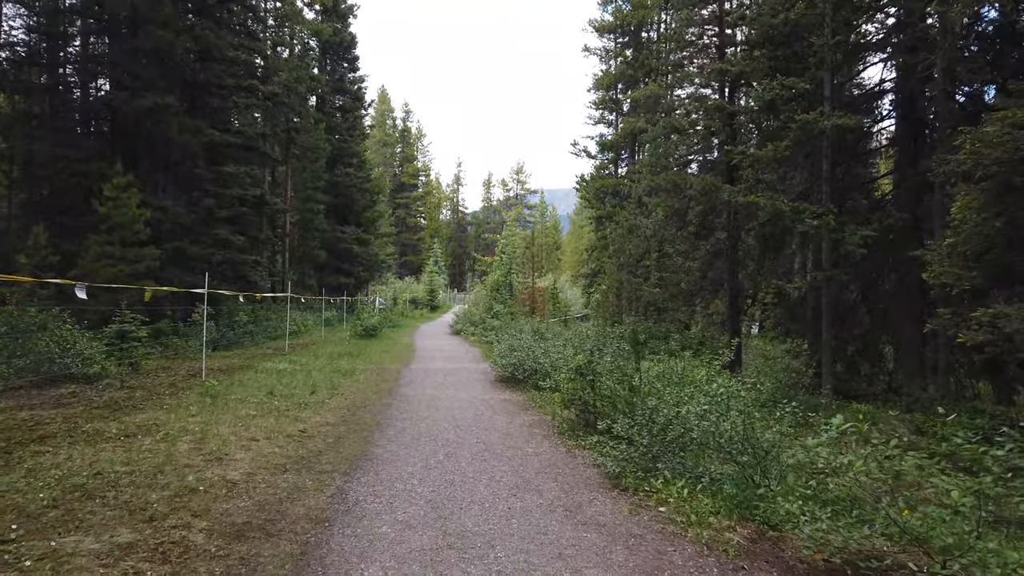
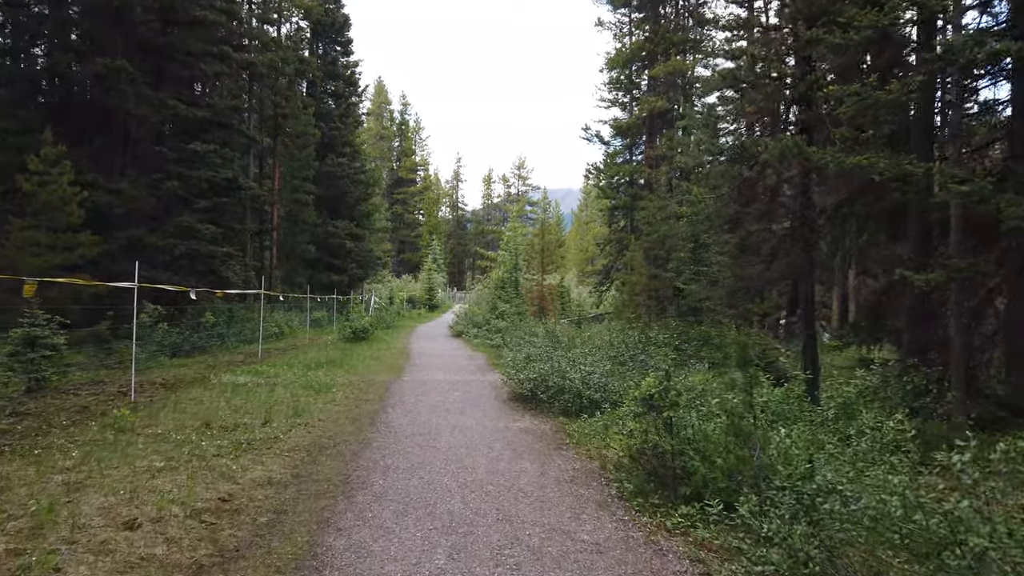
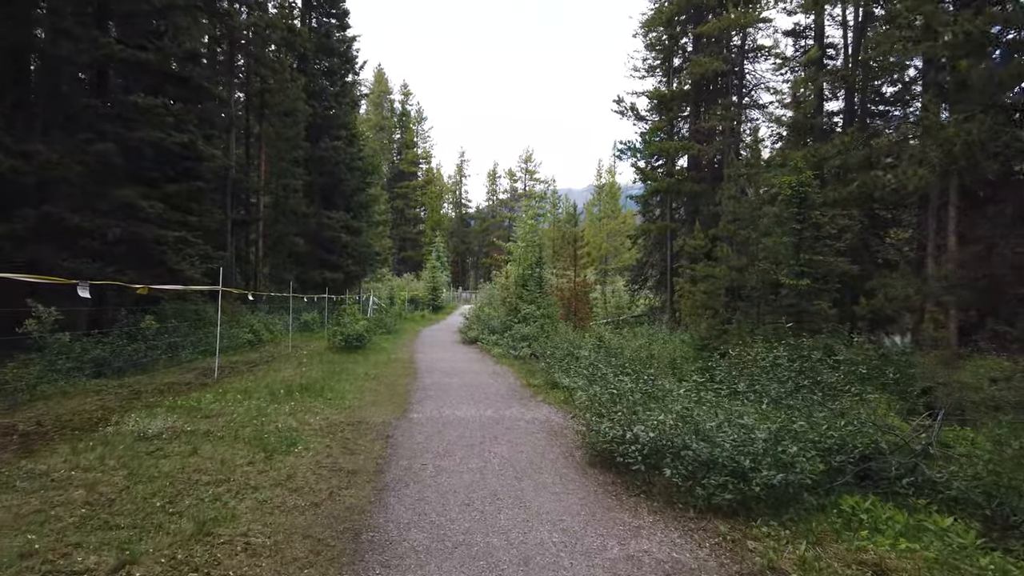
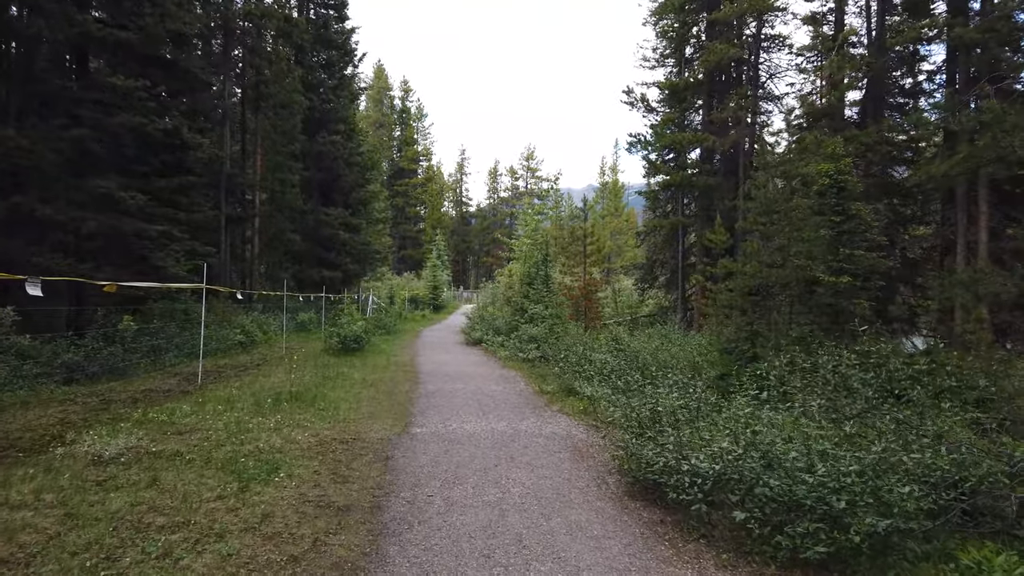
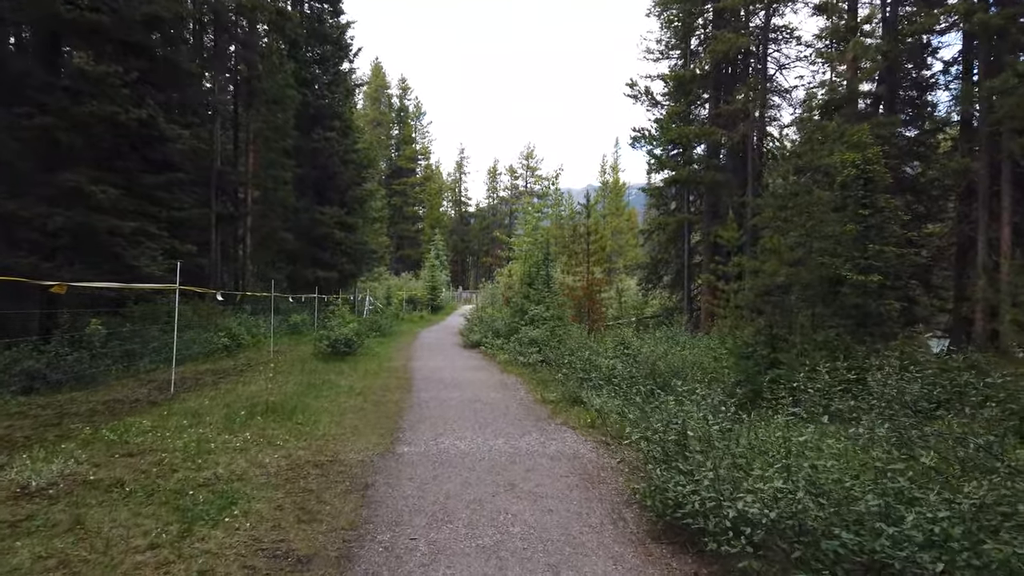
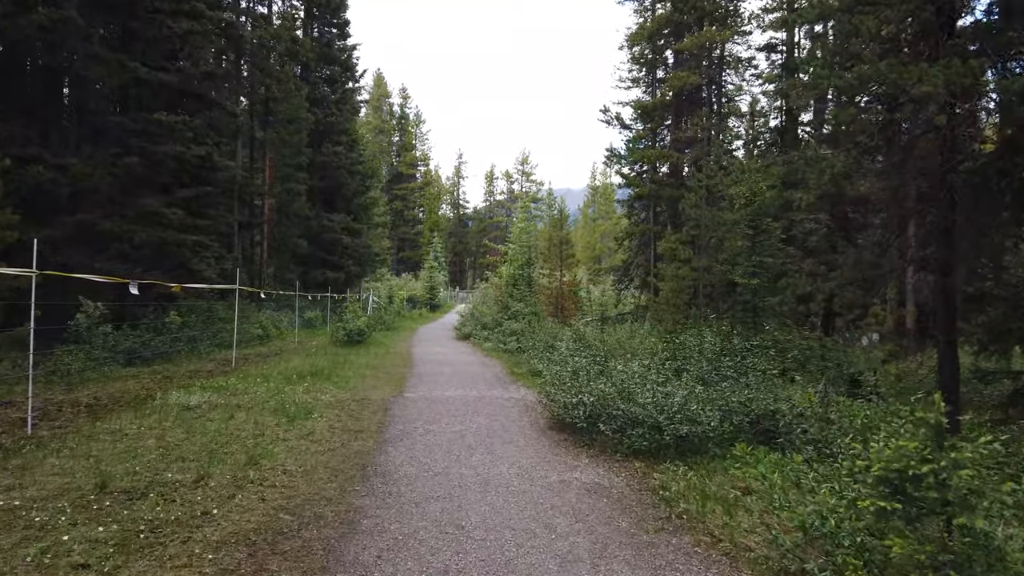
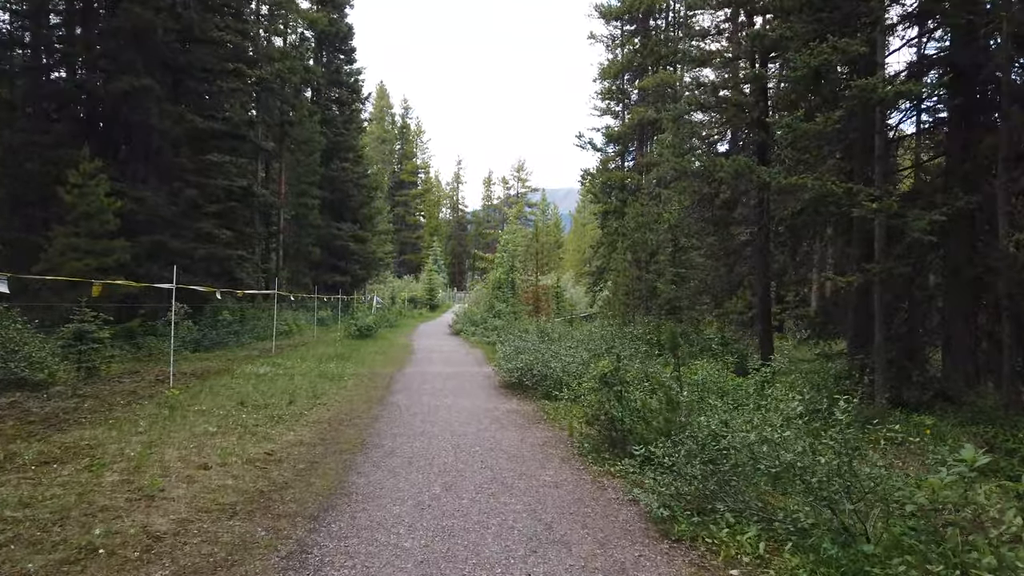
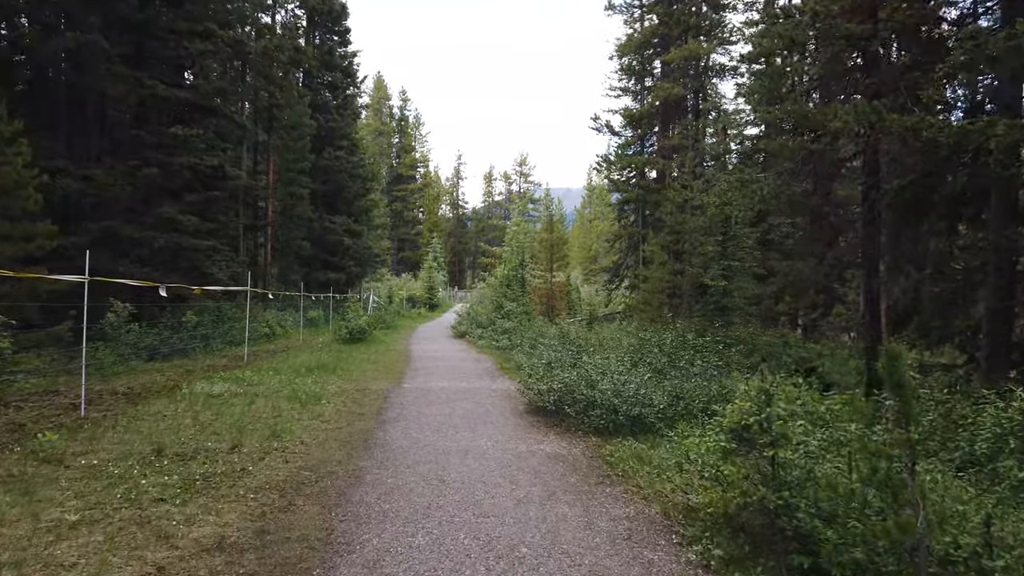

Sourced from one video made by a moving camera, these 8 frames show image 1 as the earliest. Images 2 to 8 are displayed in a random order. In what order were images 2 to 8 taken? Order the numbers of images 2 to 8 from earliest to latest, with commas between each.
7, 2, 8, 6, 3, 4, 5
